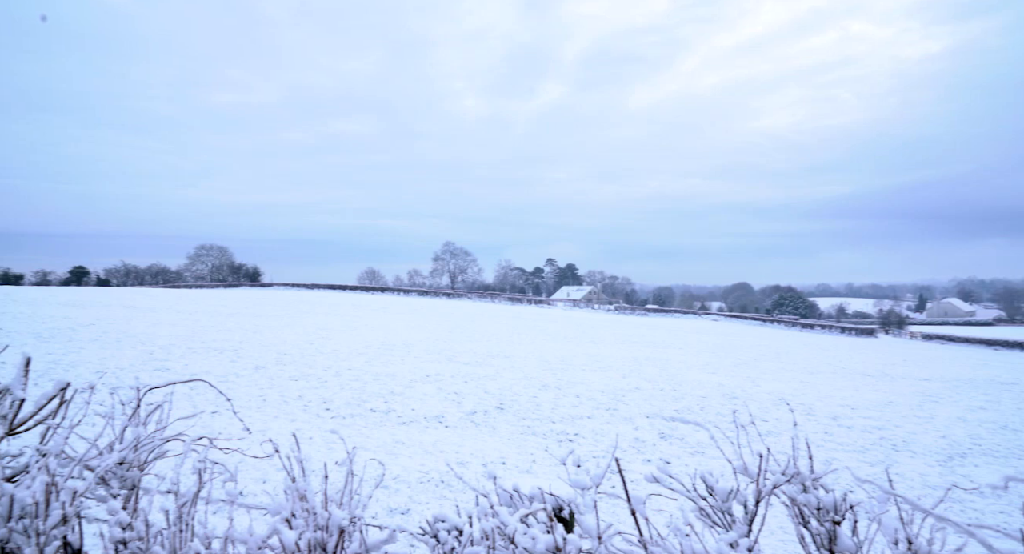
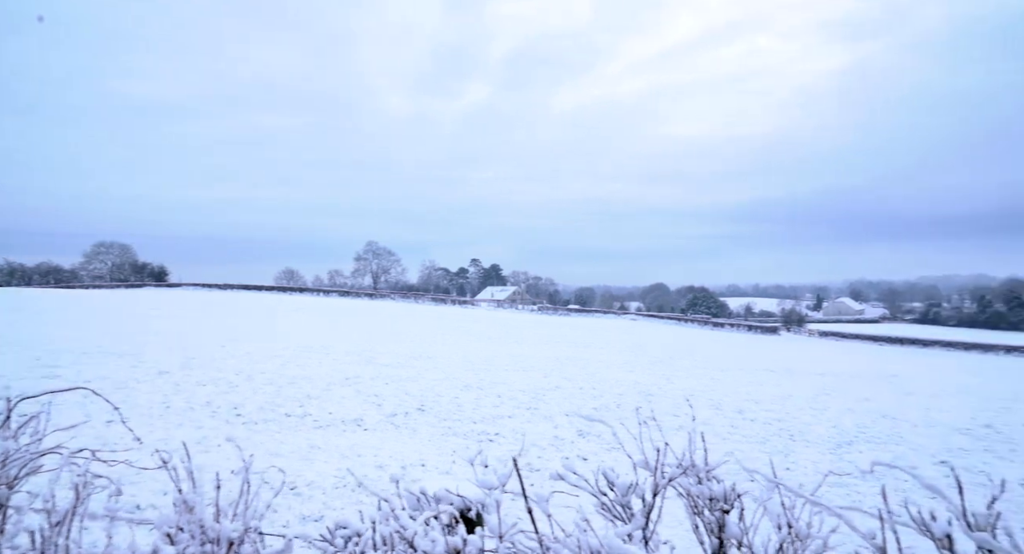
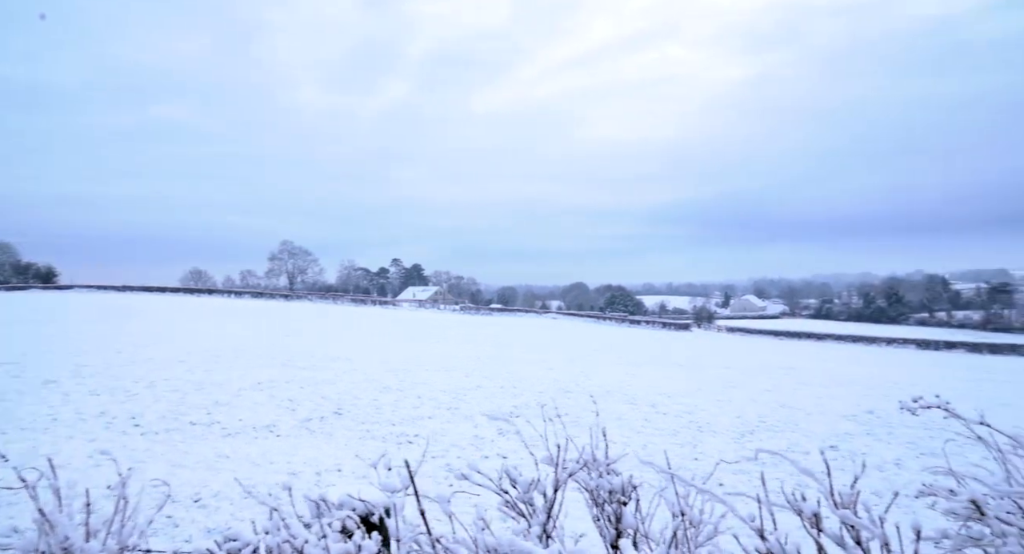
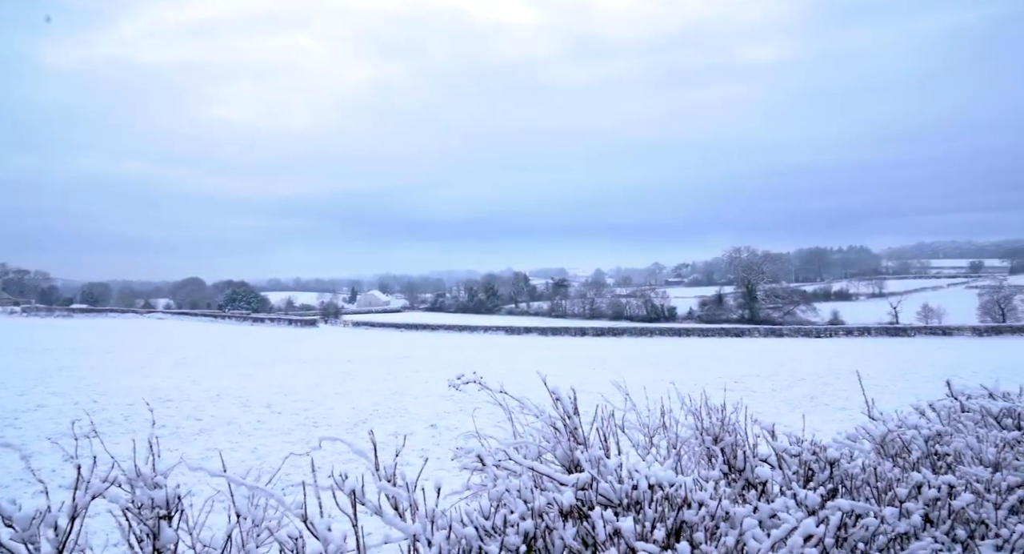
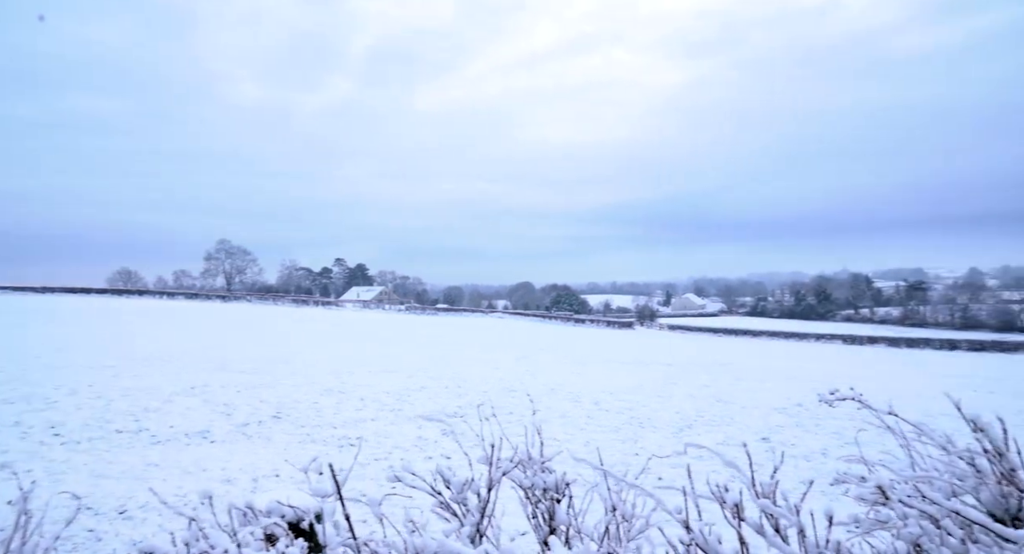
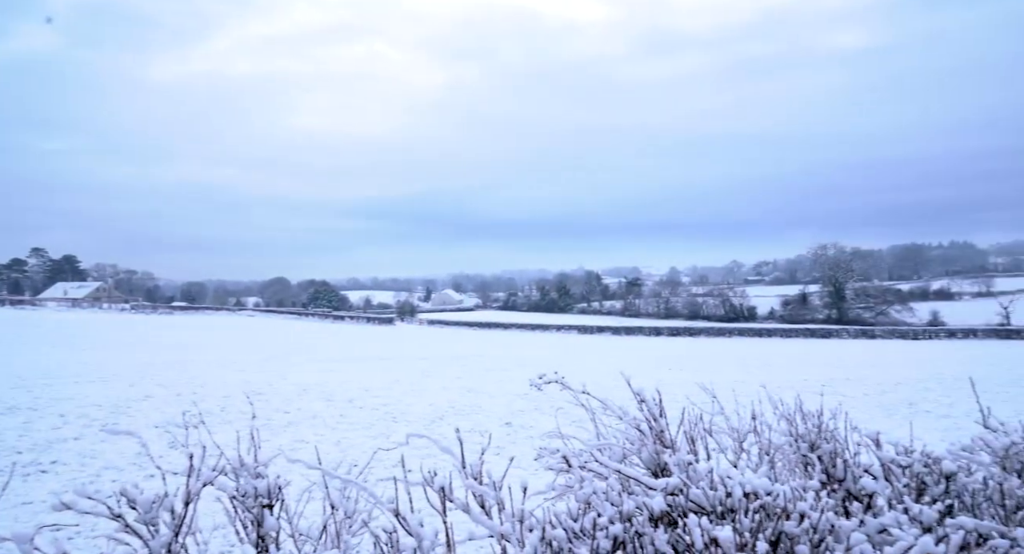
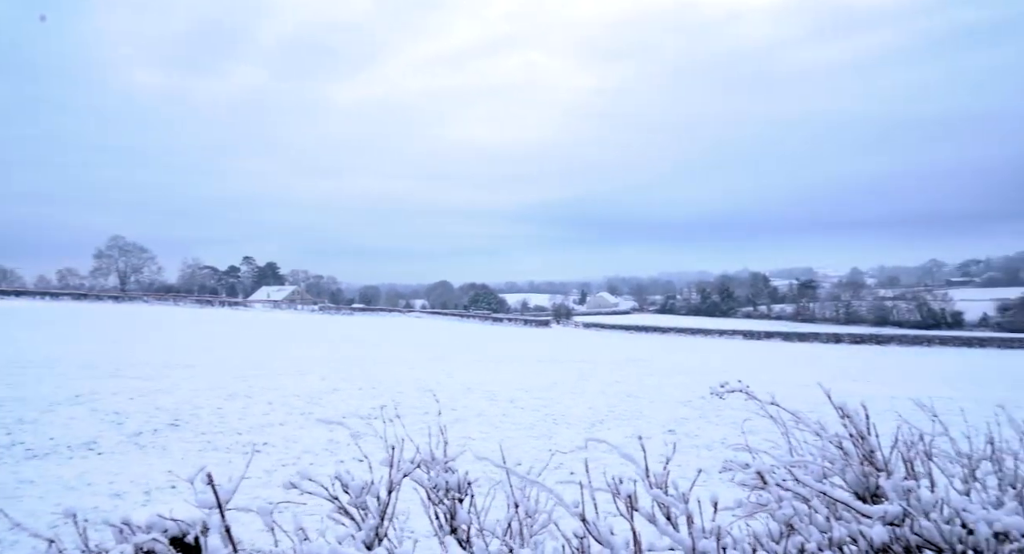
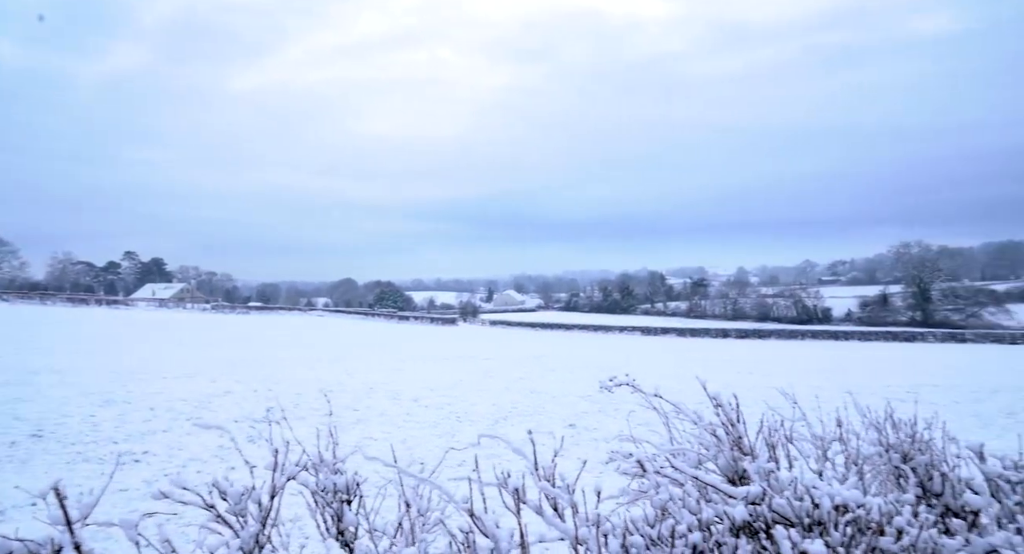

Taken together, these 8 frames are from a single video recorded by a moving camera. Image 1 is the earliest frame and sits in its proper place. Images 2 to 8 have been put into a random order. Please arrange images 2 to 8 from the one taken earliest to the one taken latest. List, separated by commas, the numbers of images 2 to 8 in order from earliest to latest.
2, 3, 5, 7, 8, 6, 4
